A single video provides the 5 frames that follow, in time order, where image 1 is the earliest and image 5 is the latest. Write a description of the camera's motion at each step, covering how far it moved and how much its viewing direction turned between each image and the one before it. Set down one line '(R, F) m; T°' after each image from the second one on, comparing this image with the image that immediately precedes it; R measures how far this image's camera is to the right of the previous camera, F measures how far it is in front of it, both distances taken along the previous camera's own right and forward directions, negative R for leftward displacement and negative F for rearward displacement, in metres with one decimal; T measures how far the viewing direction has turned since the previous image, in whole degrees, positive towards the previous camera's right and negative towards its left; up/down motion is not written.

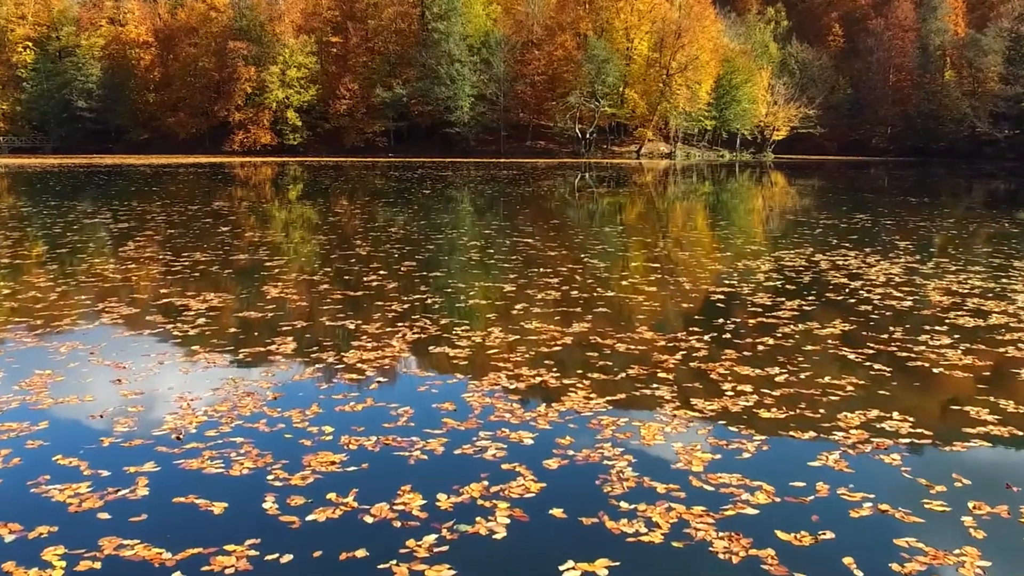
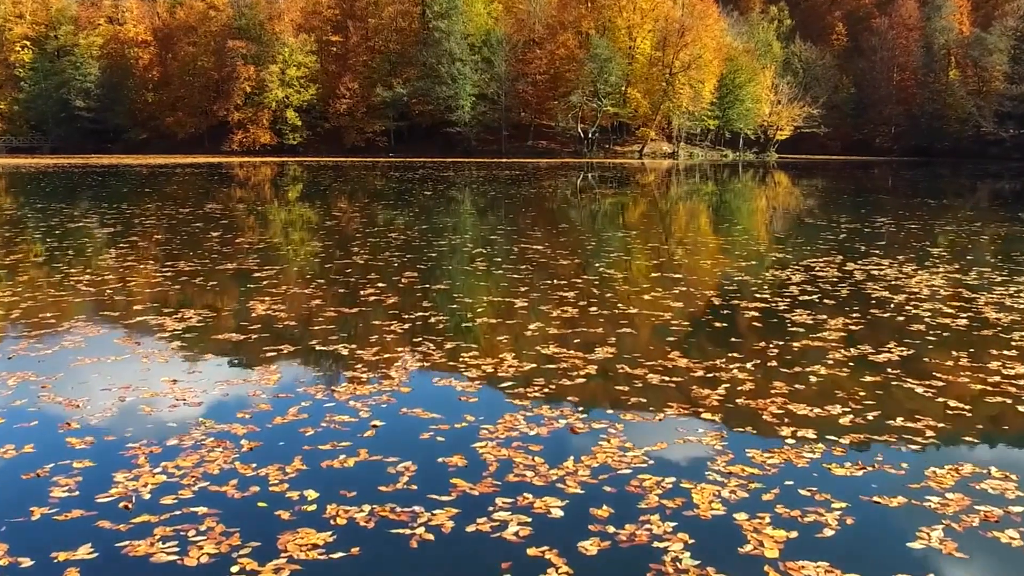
(-0.1, +0.8) m; 0°
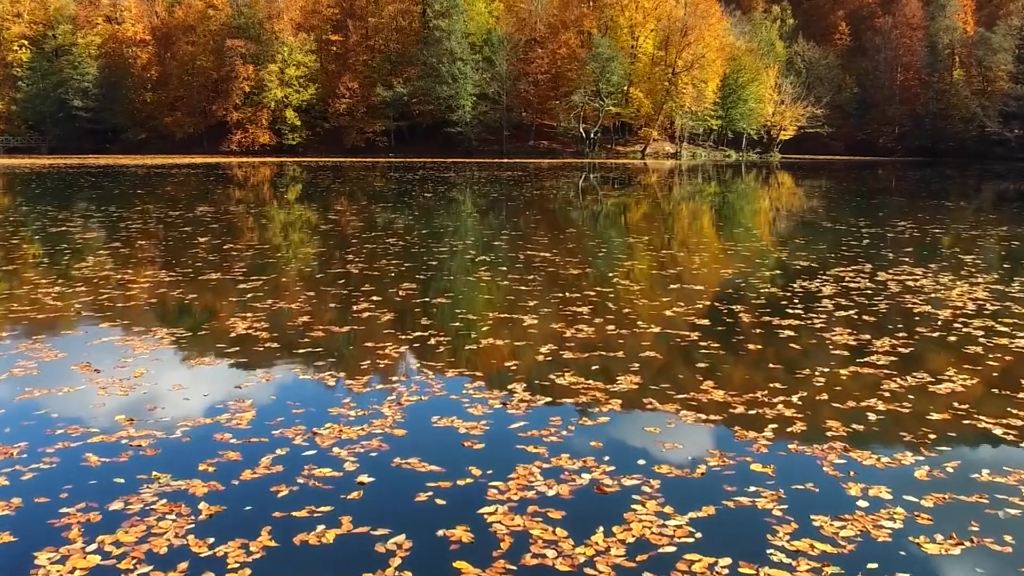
(-0.1, +0.7) m; 0°
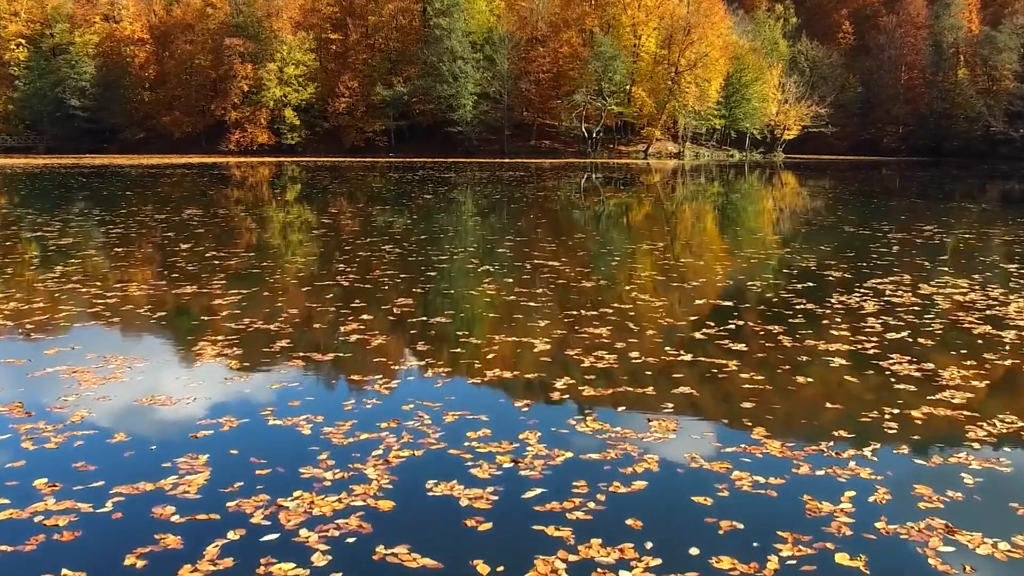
(-0.1, +0.8) m; 0°
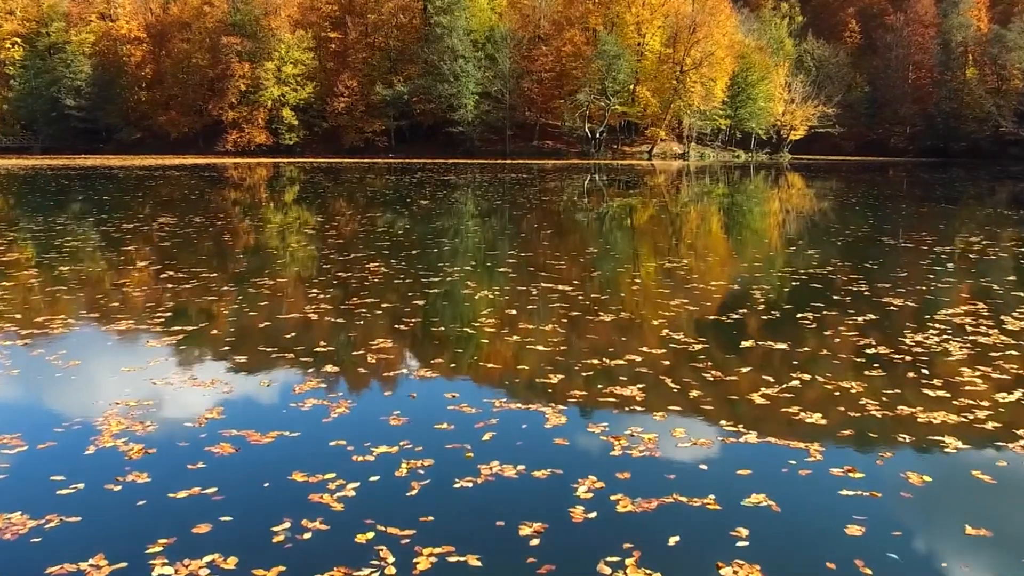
(0.0, +1.4) m; 0°
